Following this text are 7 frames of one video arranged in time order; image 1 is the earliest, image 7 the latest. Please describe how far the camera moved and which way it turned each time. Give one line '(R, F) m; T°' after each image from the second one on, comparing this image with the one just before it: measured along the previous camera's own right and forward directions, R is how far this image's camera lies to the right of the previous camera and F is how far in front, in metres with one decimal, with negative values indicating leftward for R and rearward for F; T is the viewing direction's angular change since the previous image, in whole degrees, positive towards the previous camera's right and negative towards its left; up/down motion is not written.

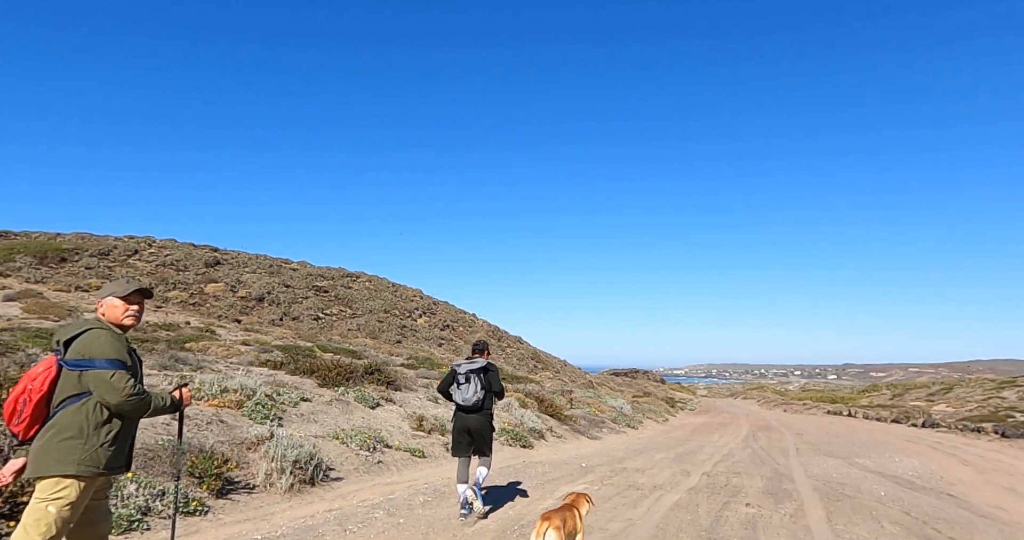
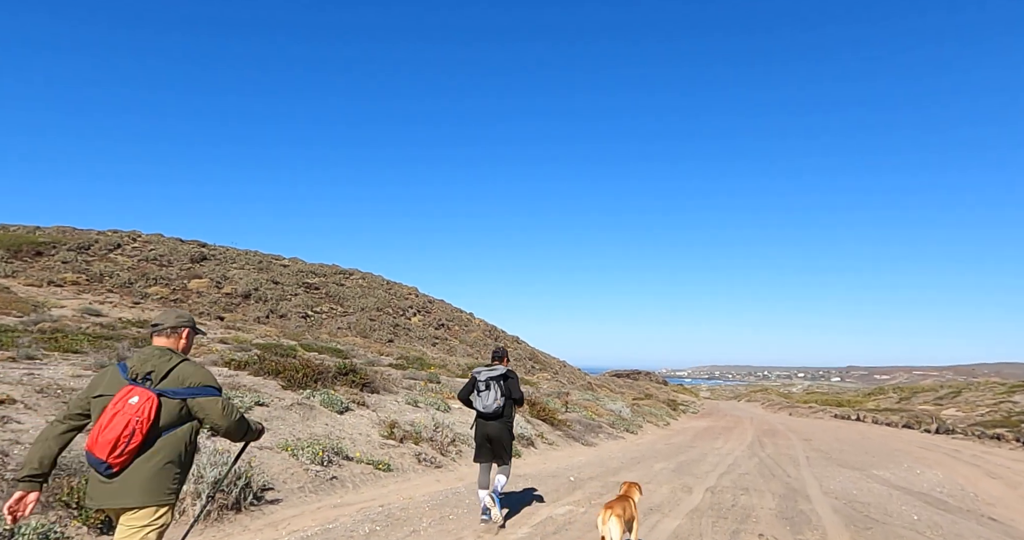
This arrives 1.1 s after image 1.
(+0.4, +1.3) m; 0°
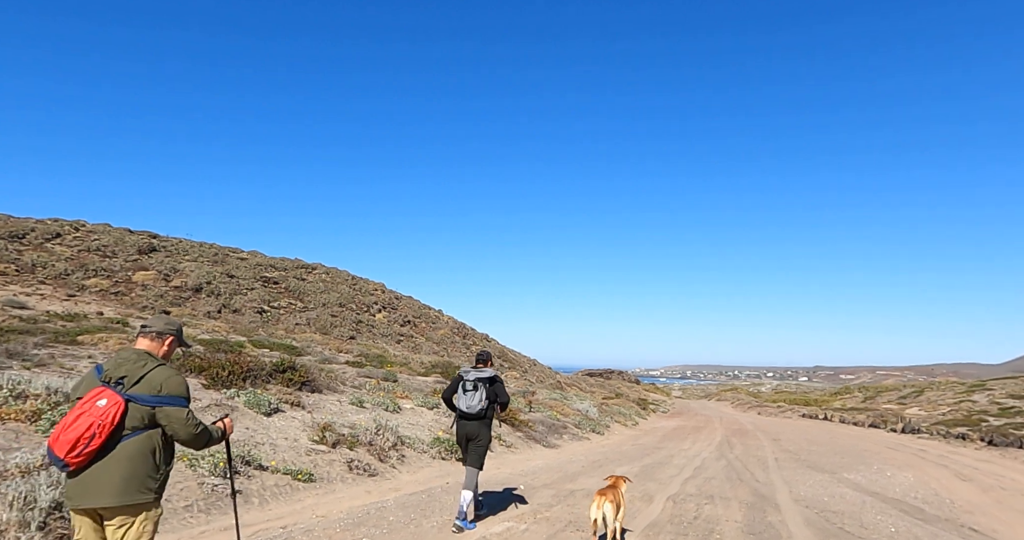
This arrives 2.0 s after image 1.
(+0.5, +1.0) m; +2°
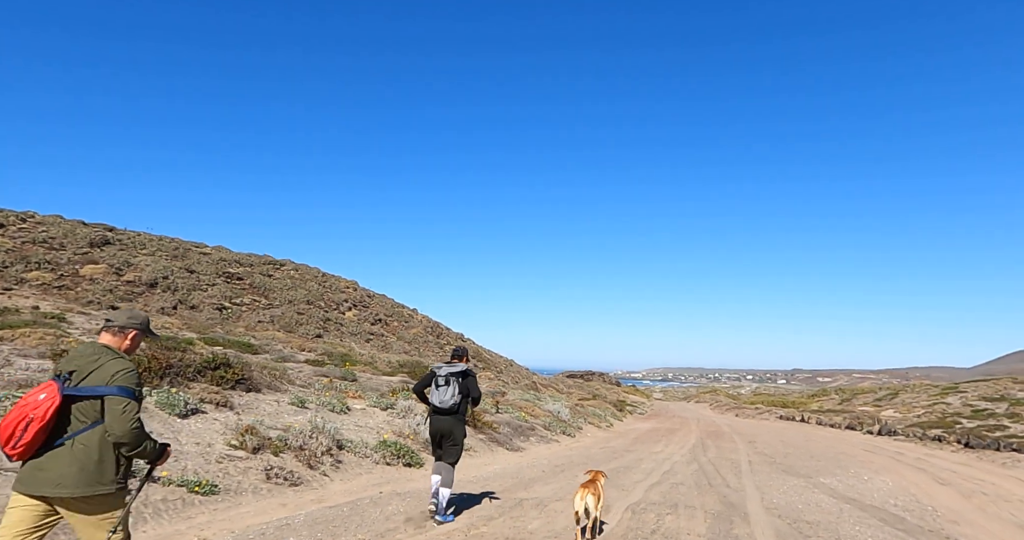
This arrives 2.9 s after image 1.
(+0.6, +0.9) m; +2°
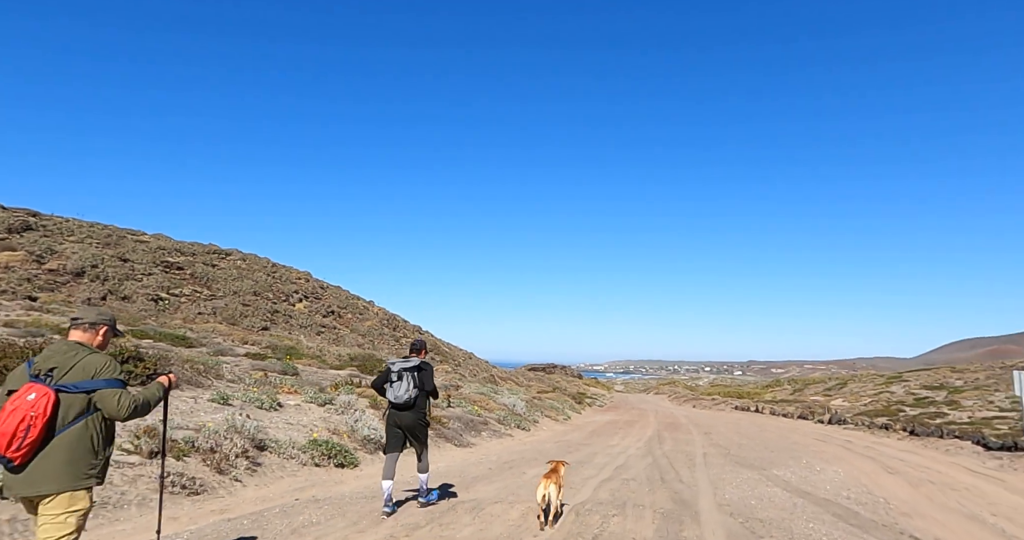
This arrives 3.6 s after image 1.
(+0.4, +0.8) m; +4°
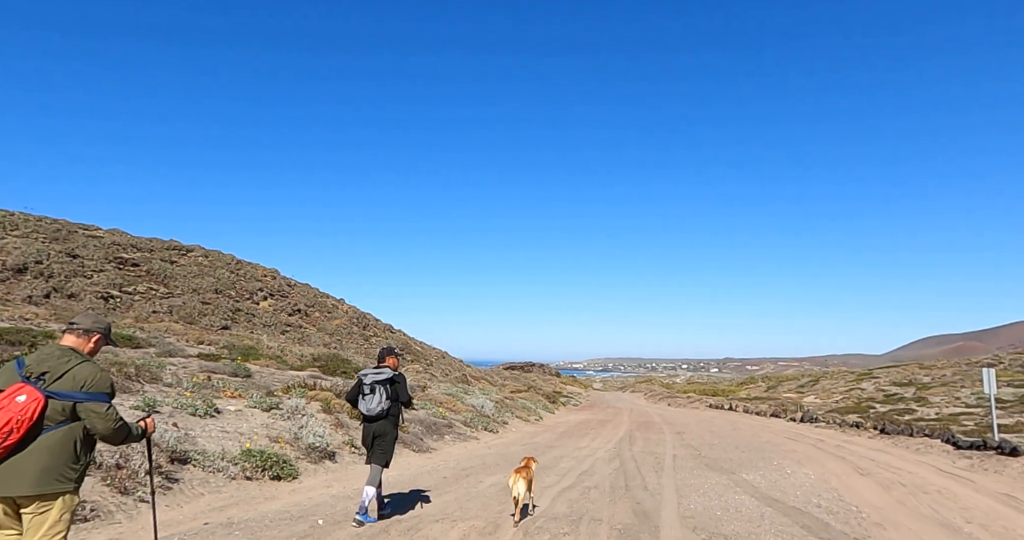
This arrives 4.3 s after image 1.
(+0.4, +0.7) m; +2°
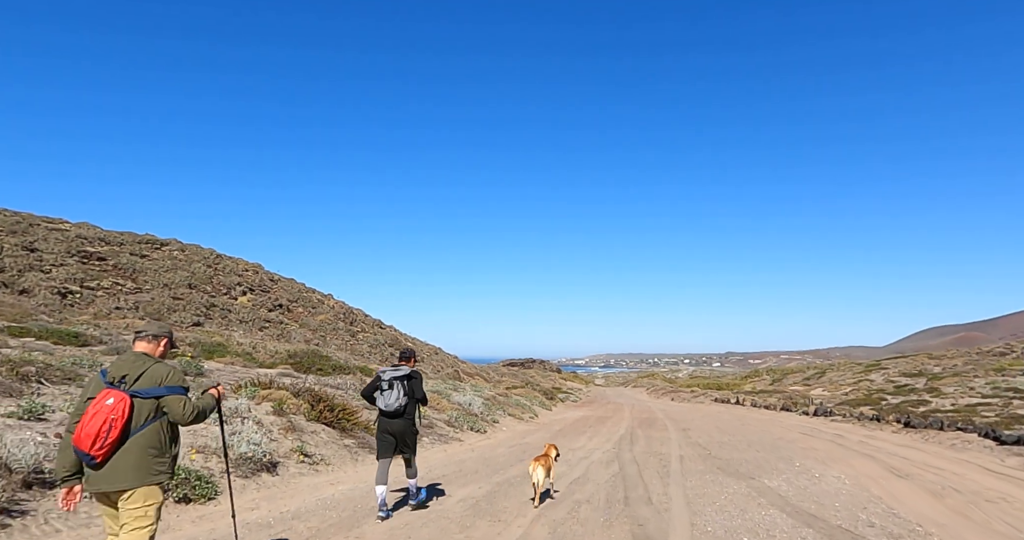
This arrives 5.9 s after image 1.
(+0.5, +2.0) m; 0°
